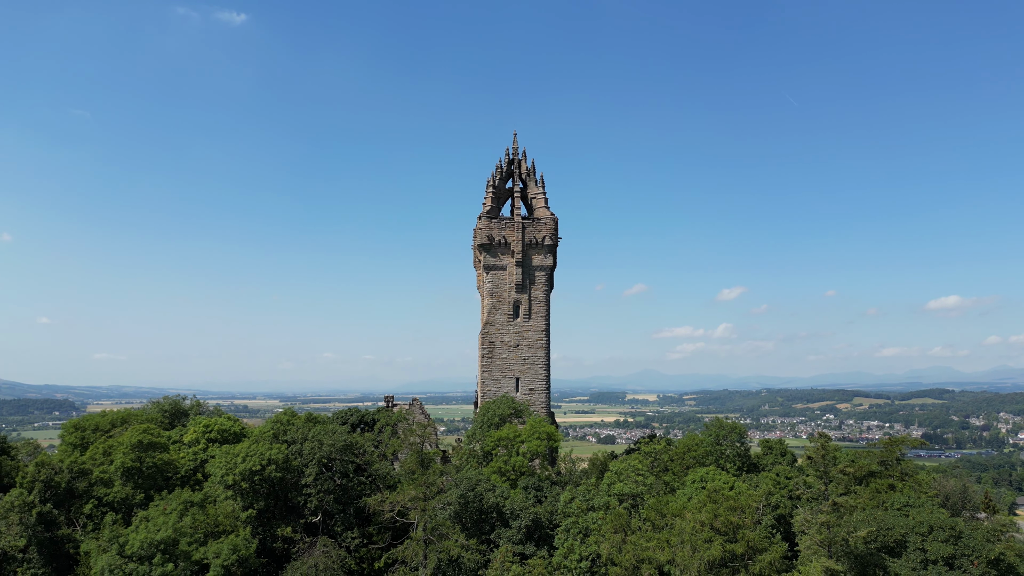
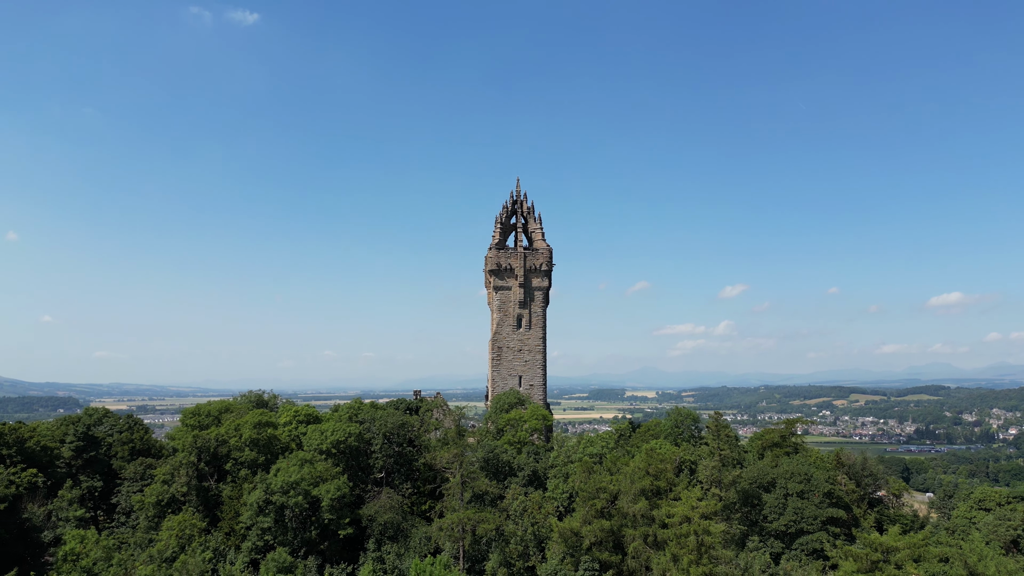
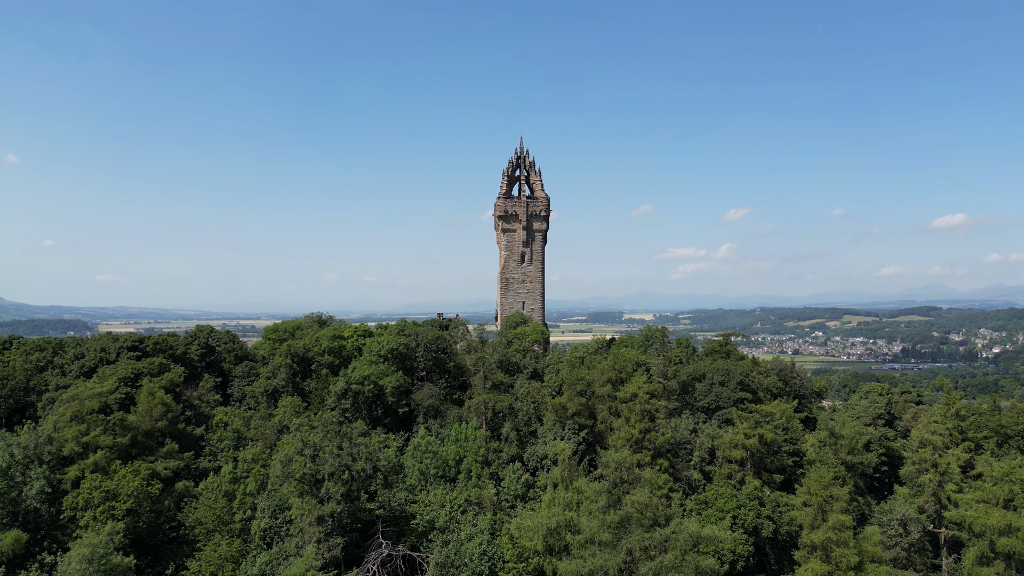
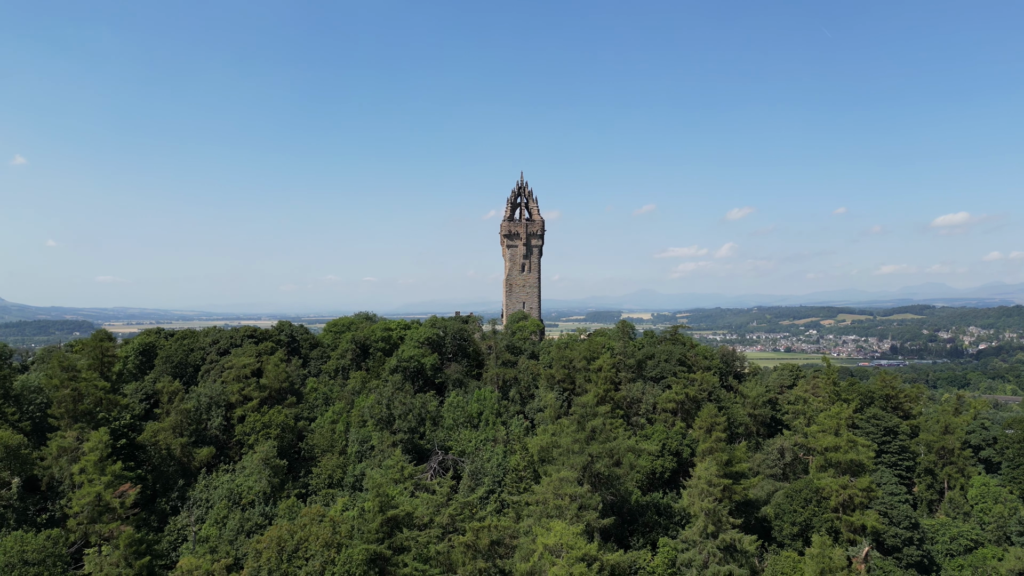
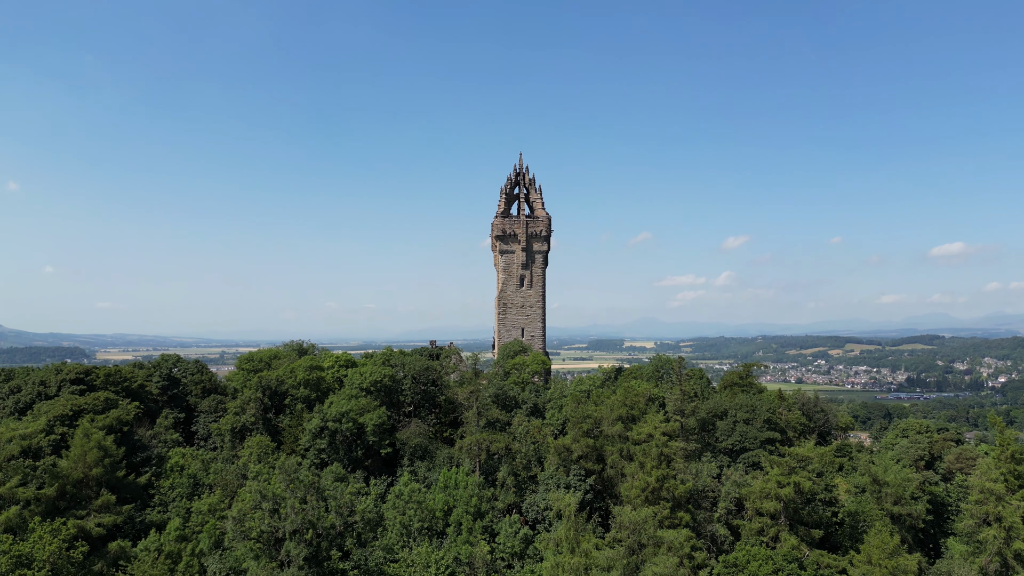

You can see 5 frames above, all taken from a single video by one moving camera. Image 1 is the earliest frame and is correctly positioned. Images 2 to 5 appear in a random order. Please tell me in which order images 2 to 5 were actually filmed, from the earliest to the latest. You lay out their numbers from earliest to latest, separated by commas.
2, 5, 3, 4
